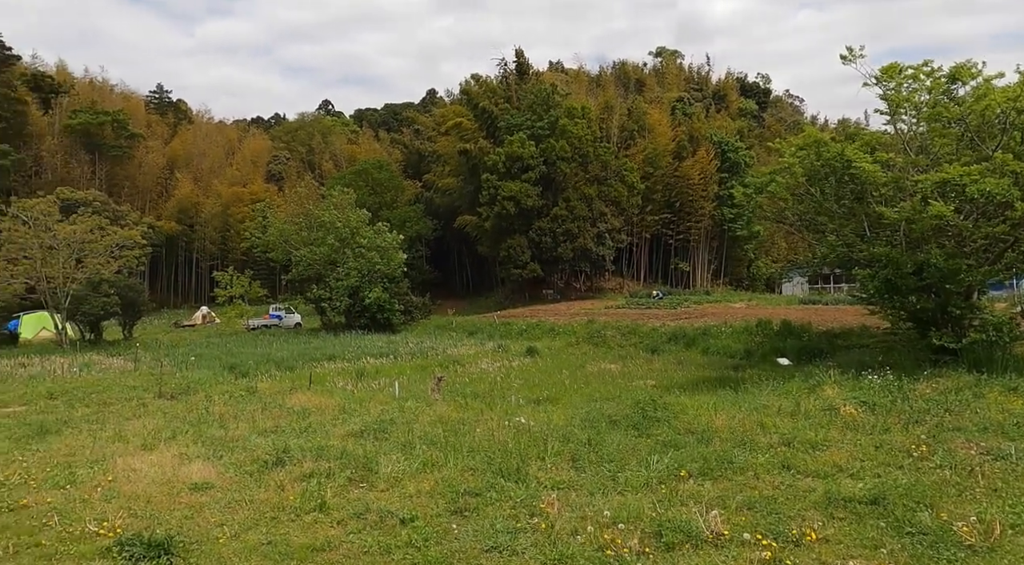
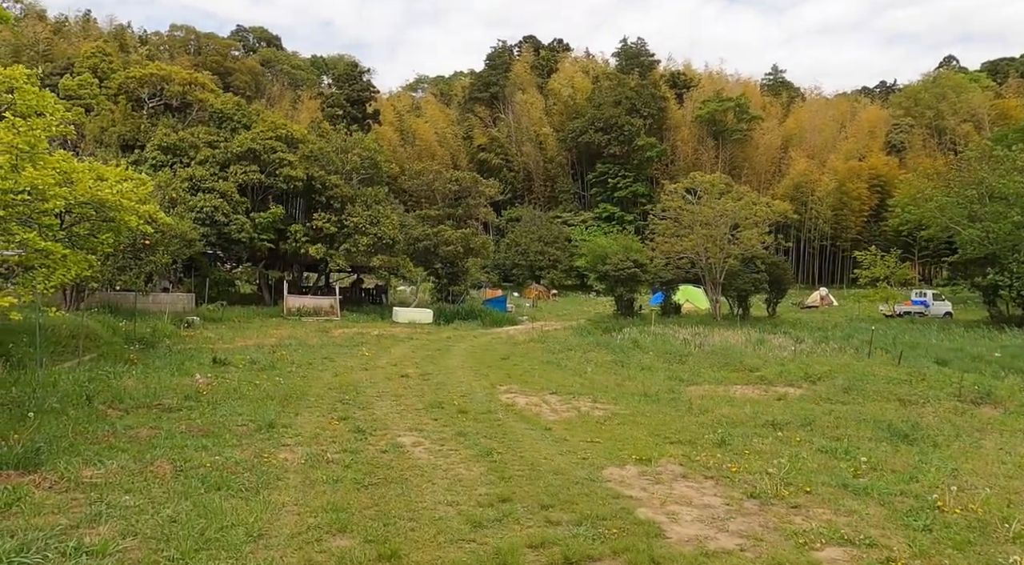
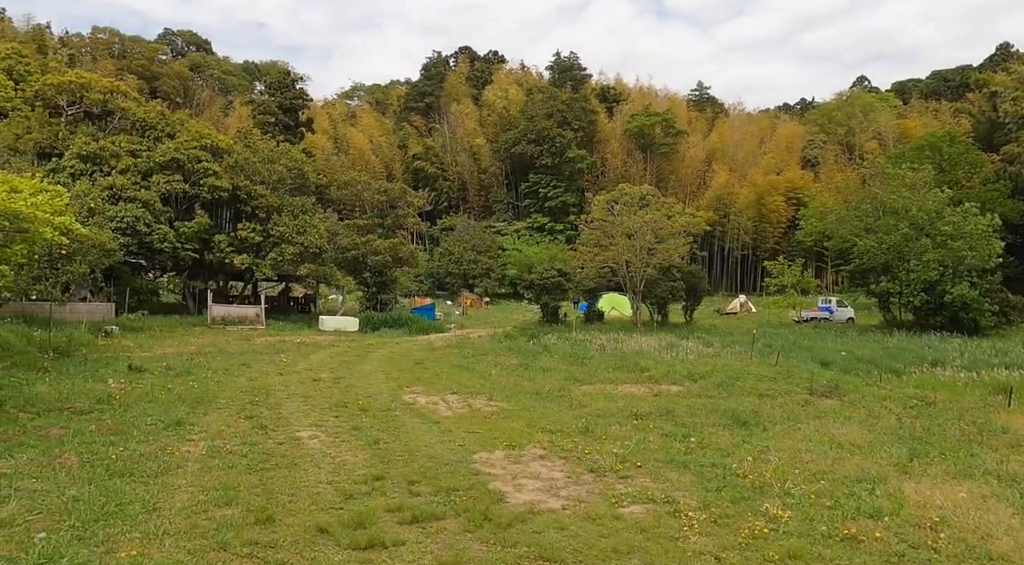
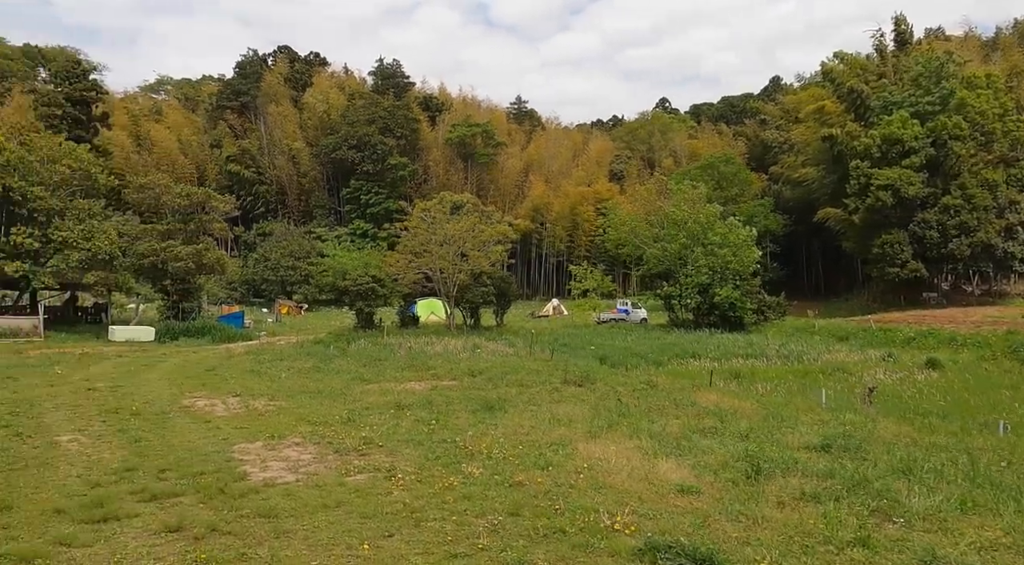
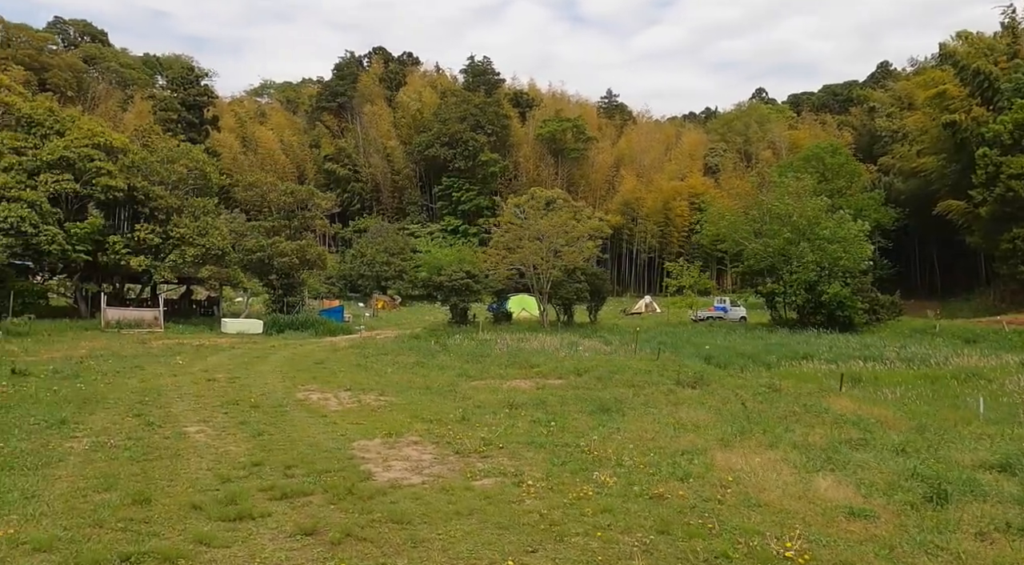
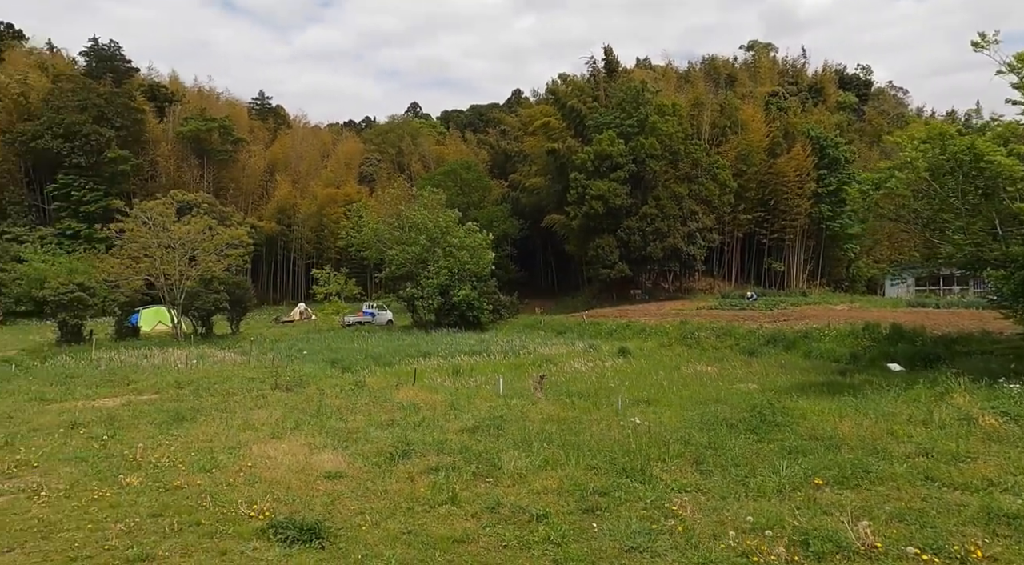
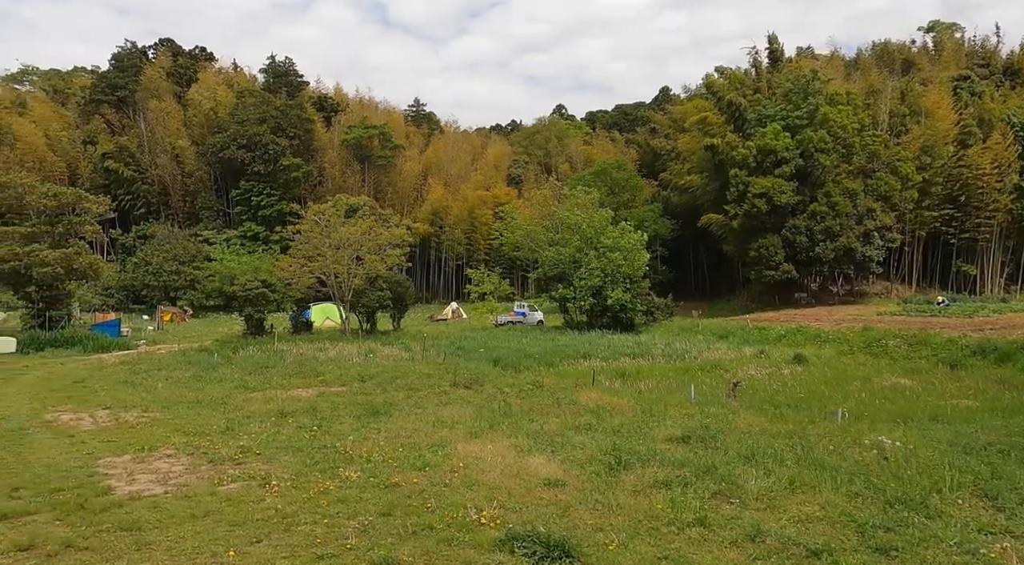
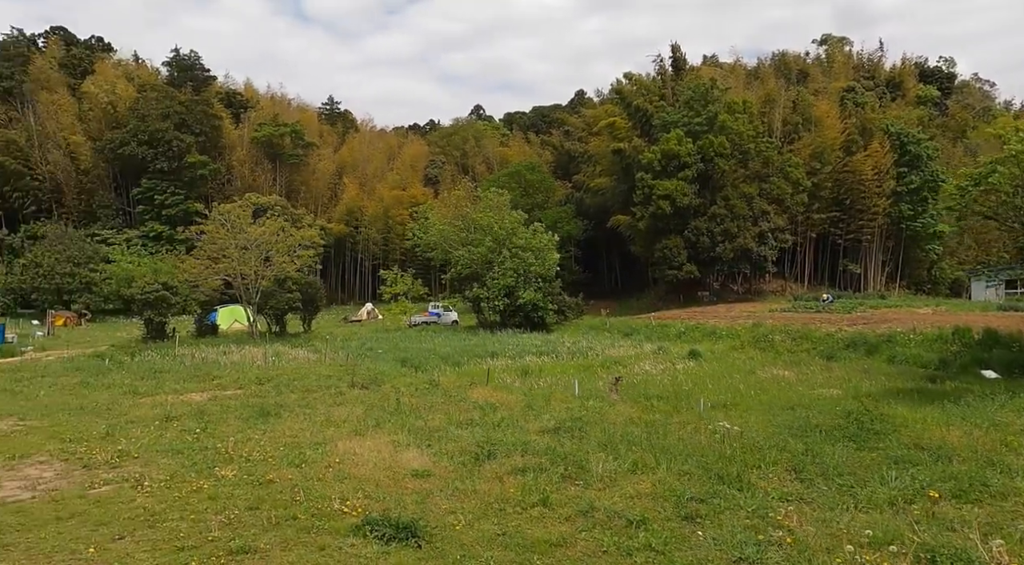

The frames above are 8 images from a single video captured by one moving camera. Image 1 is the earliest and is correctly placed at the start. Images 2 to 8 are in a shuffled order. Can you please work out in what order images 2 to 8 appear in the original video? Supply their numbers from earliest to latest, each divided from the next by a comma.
6, 8, 7, 4, 5, 3, 2
